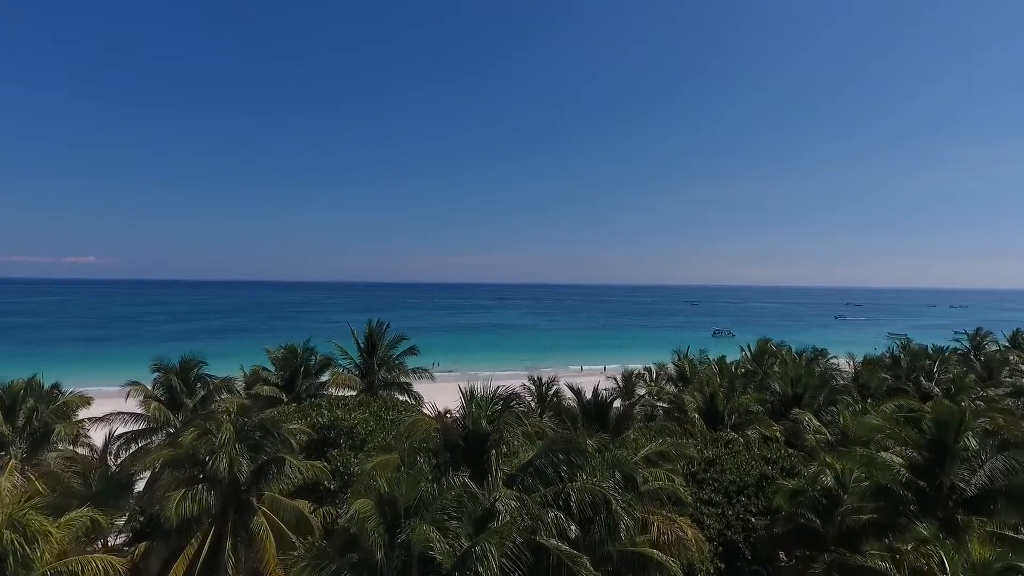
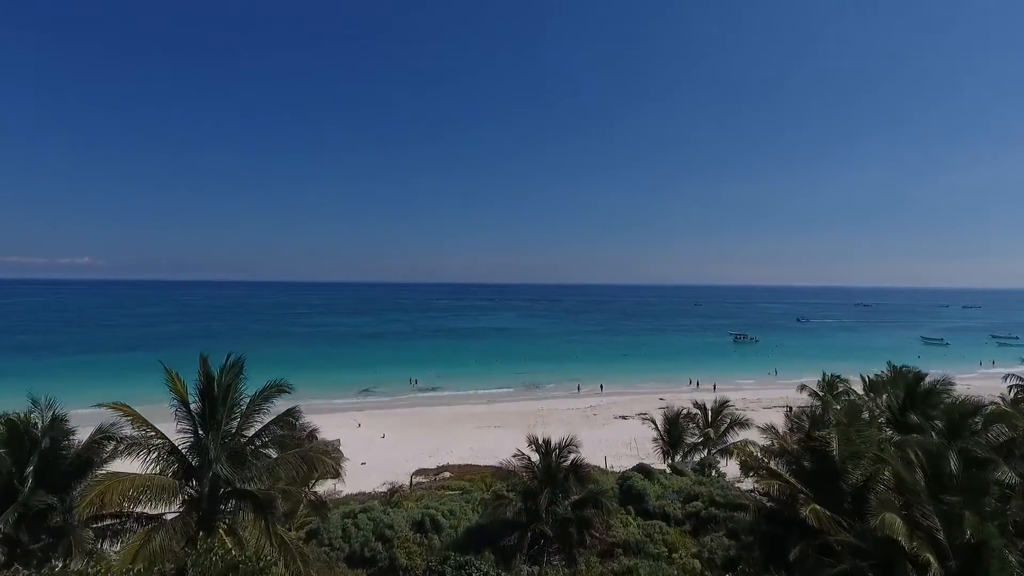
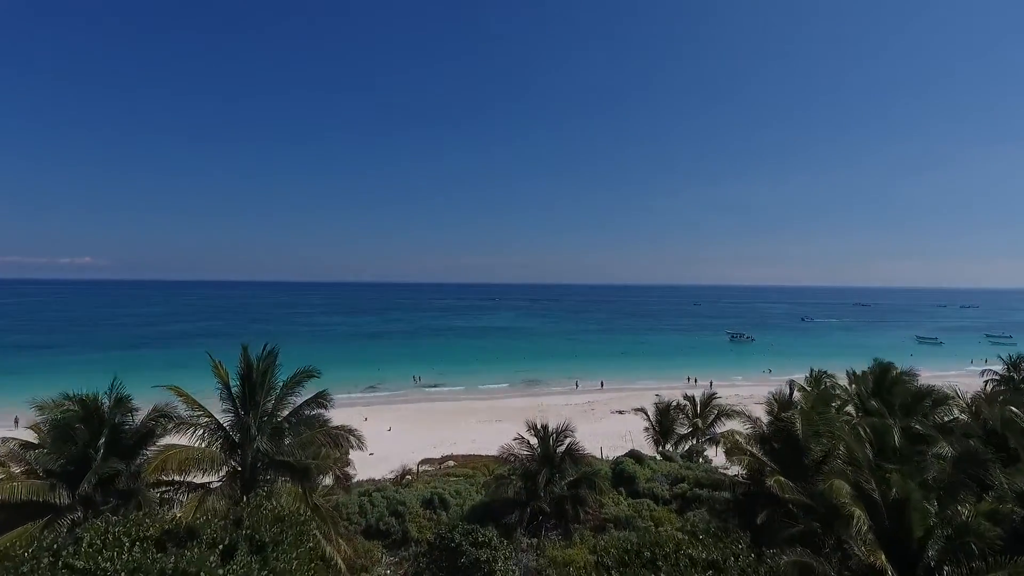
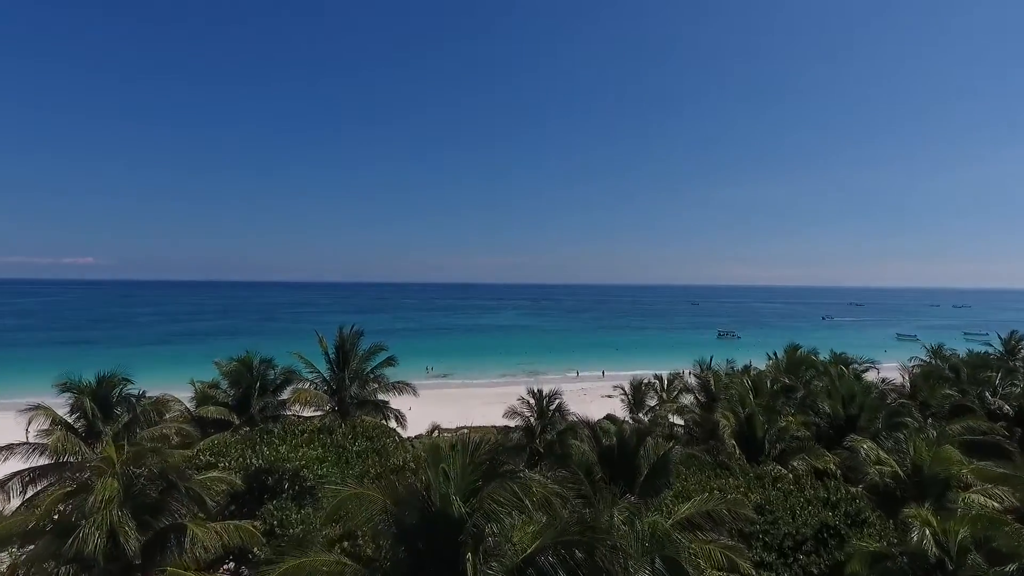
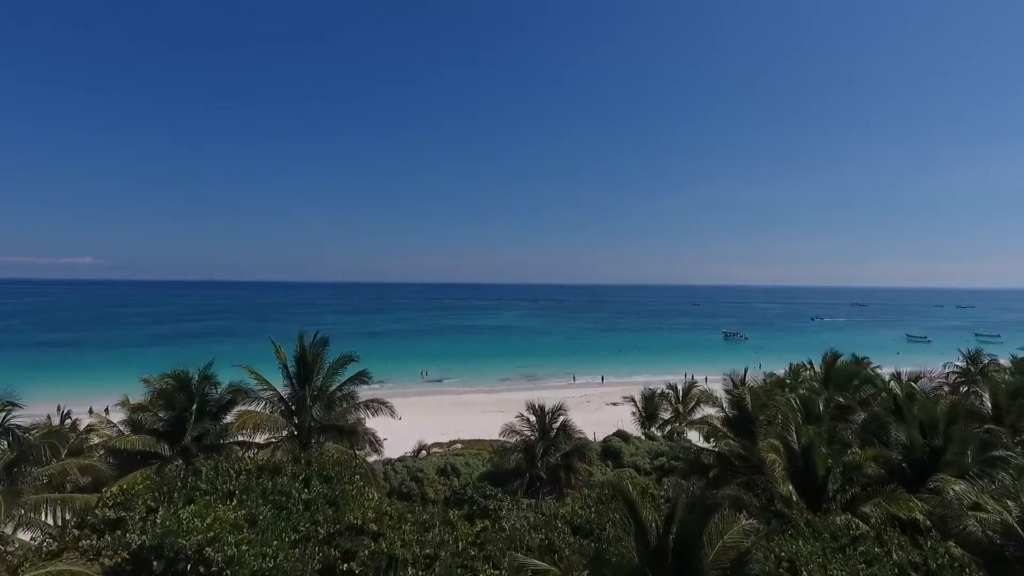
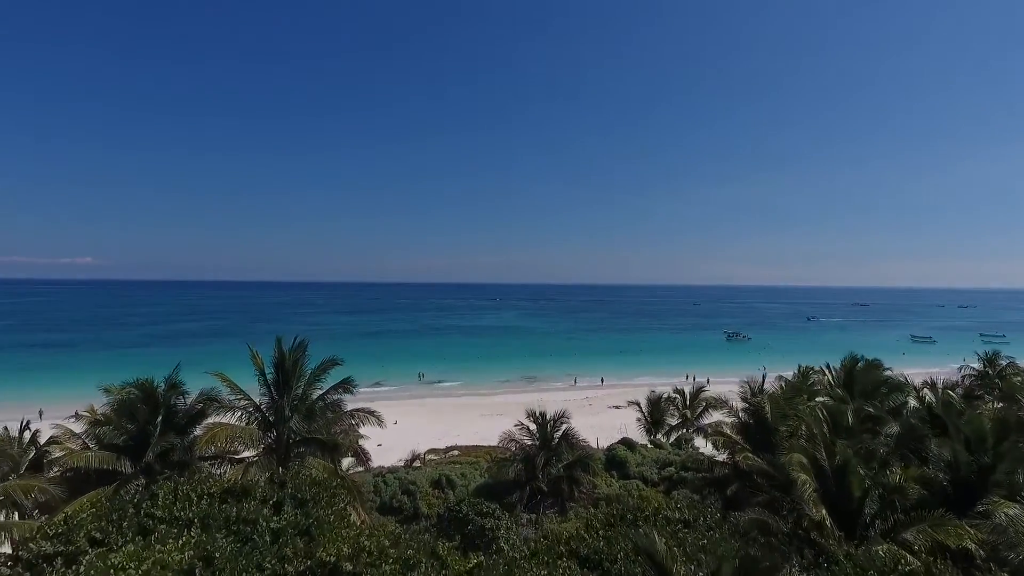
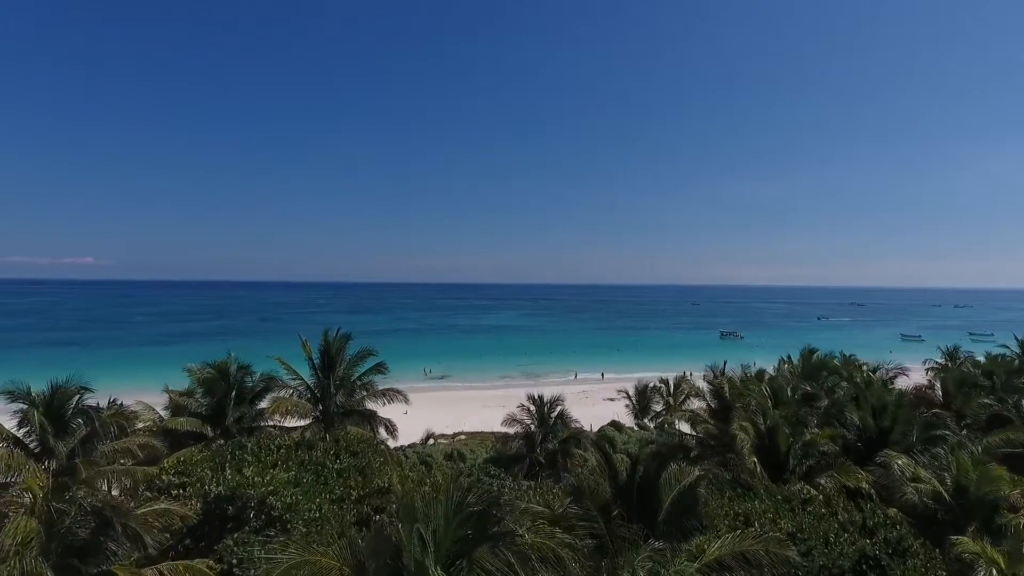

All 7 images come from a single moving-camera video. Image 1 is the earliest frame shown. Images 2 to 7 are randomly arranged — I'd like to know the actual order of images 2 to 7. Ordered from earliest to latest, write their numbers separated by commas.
4, 7, 5, 6, 3, 2
